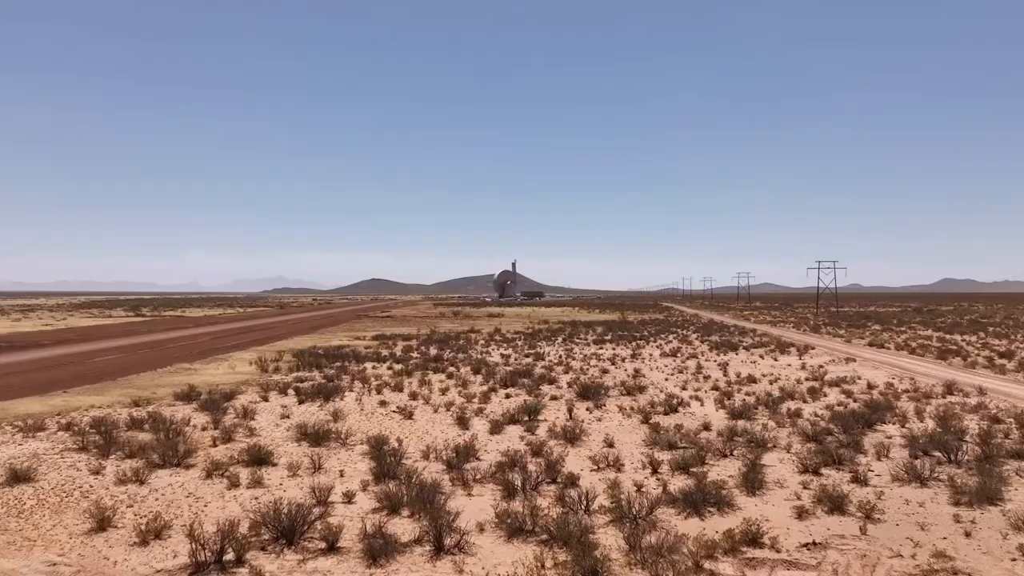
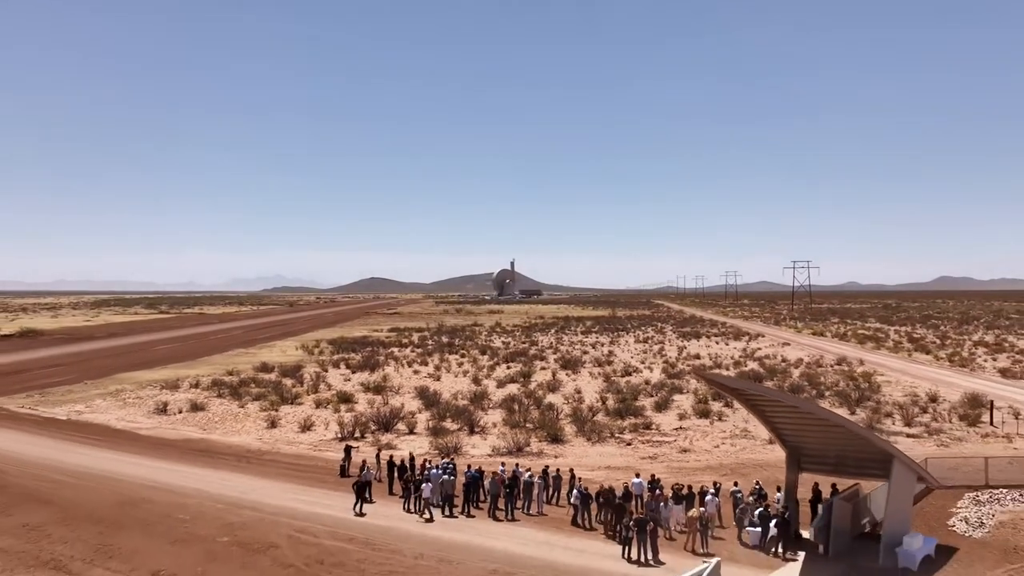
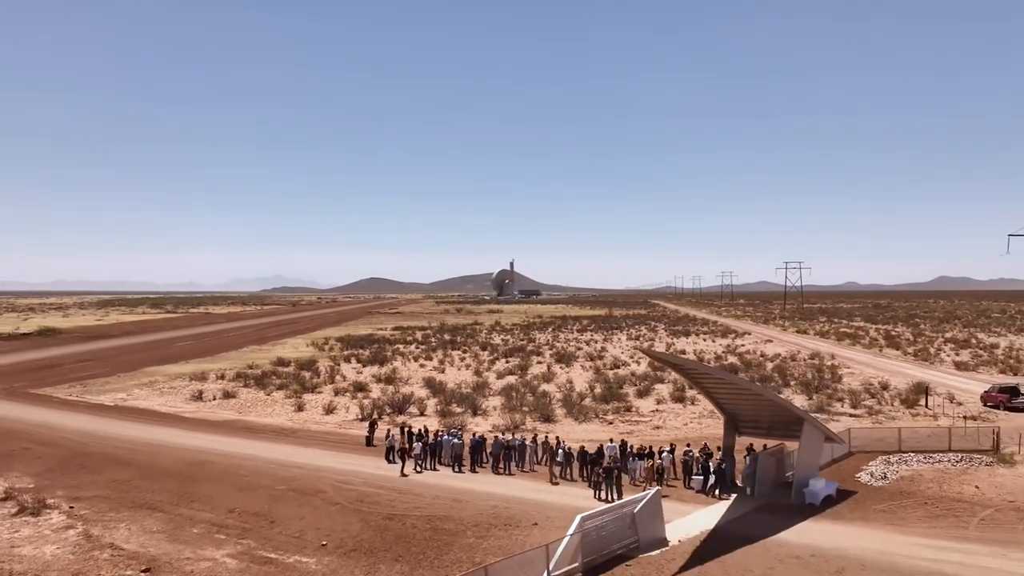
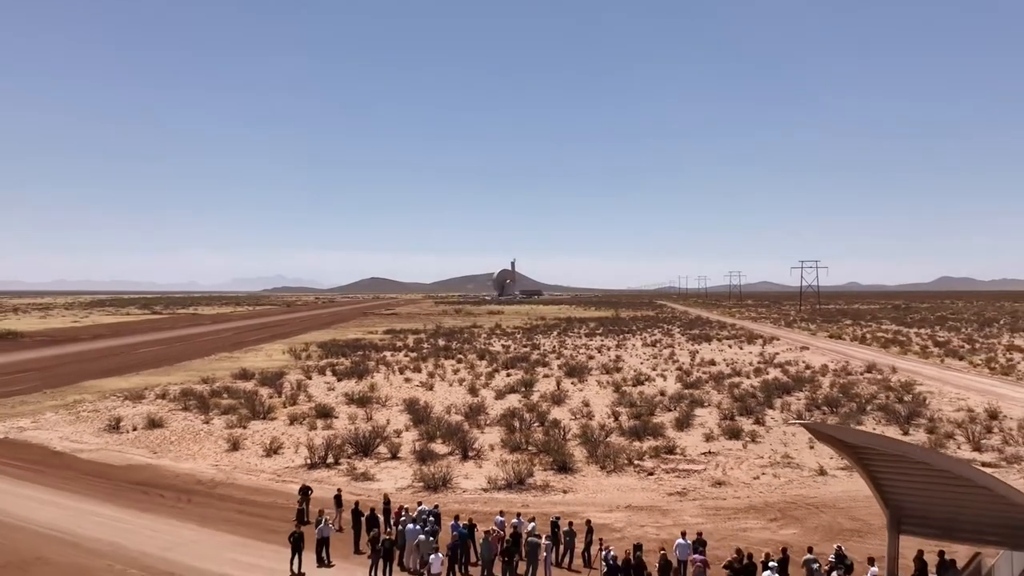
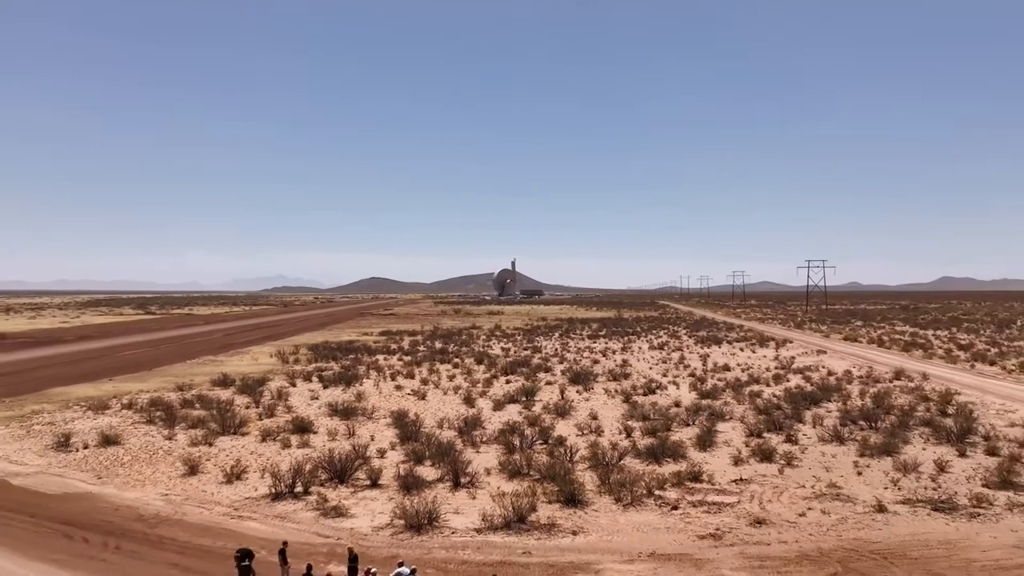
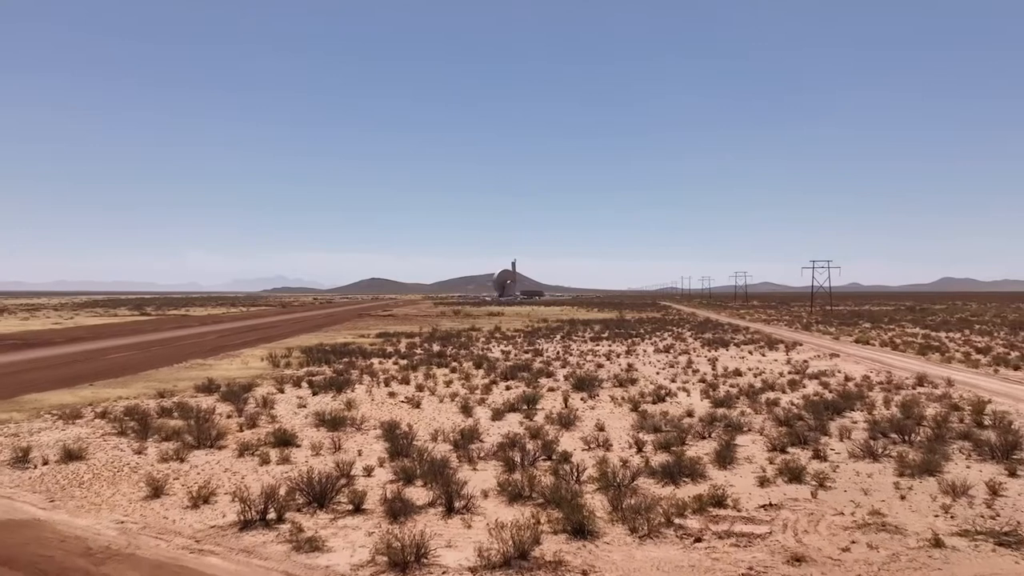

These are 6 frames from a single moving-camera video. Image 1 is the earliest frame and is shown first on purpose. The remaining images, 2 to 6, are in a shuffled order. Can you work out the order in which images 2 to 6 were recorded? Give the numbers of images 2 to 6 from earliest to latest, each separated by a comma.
6, 5, 4, 2, 3
